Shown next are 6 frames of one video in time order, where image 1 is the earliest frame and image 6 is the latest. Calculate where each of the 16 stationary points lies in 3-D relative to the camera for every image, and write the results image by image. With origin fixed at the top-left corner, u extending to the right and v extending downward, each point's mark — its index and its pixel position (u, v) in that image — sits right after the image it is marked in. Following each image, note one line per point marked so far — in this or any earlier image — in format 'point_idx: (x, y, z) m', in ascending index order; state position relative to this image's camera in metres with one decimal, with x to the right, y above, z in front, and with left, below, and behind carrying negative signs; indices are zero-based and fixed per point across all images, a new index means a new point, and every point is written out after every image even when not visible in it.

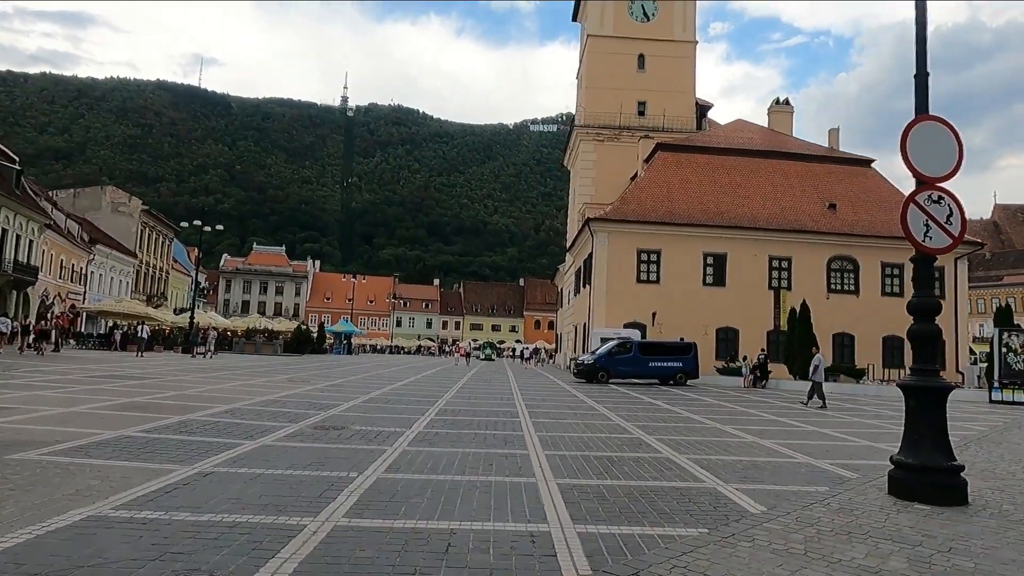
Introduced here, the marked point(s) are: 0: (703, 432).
0: (+3.5, -2.7, +12.2) m
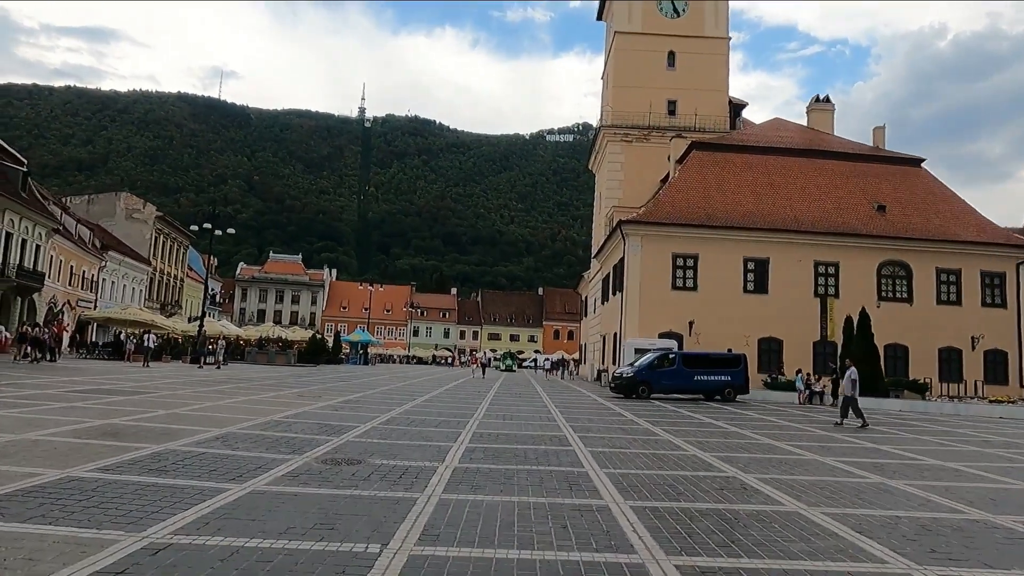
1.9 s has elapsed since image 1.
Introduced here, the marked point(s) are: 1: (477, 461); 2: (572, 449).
0: (+4.4, -2.7, +9.8) m
1: (-0.5, -2.4, +9.3) m
2: (+1.0, -2.6, +10.9) m
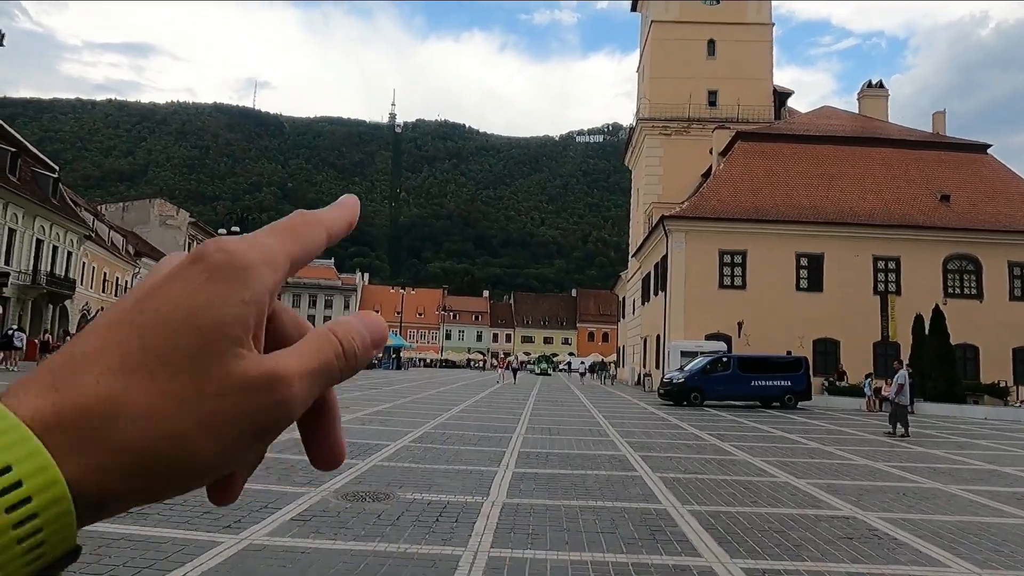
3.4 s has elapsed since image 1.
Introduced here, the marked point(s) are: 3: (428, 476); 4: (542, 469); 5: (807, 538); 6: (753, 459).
0: (+5.1, -2.6, +7.9) m
1: (+0.2, -2.4, +7.7) m
2: (+1.7, -2.6, +9.2) m
3: (-1.1, -2.4, +8.5) m
4: (+0.4, -2.6, +9.4) m
5: (+2.7, -2.3, +6.1) m
6: (+3.9, -2.8, +10.9) m
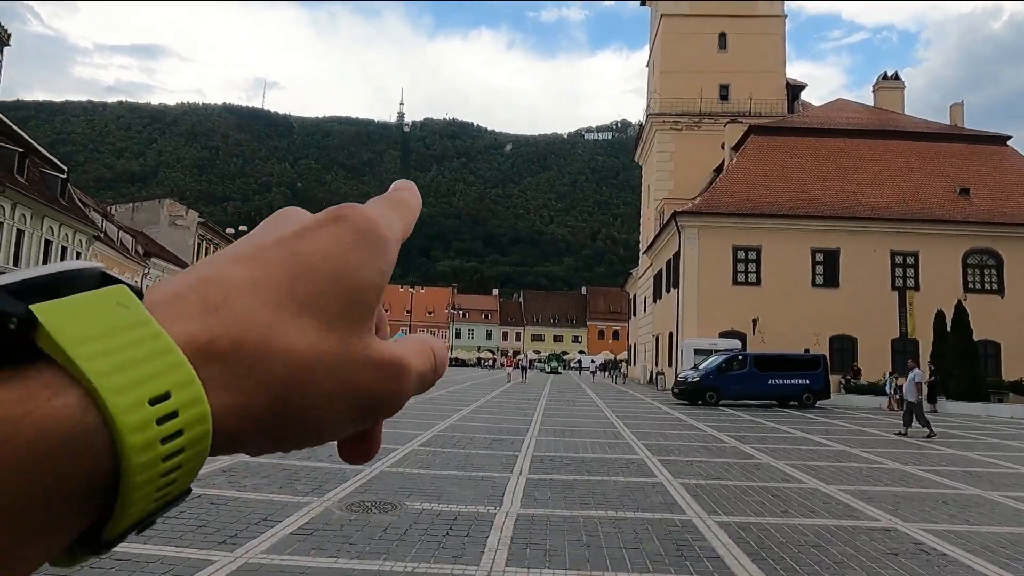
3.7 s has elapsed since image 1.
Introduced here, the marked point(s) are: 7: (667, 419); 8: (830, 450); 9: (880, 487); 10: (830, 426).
0: (+5.2, -2.5, +7.4) m
1: (+0.3, -2.4, +7.2) m
2: (+1.9, -2.5, +8.8) m
3: (-0.9, -2.4, +8.1) m
4: (+0.6, -2.5, +8.9) m
5: (+2.8, -2.2, +5.6) m
6: (+4.1, -2.7, +10.4) m
7: (+4.1, -3.5, +17.6) m
8: (+5.8, -2.9, +12.0) m
9: (+4.8, -2.6, +8.6) m
10: (+7.9, -3.4, +16.4) m
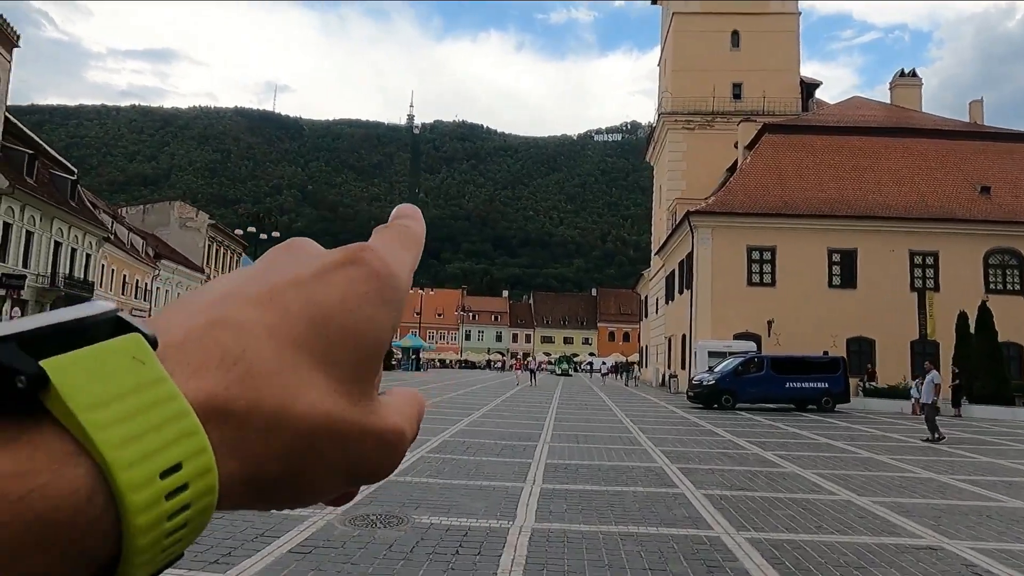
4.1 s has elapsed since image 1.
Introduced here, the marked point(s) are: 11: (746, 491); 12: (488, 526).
0: (+5.4, -2.5, +6.9) m
1: (+0.5, -2.3, +6.8) m
2: (+2.1, -2.5, +8.3) m
3: (-0.8, -2.4, +7.7) m
4: (+0.8, -2.5, +8.5) m
5: (+2.9, -2.2, +5.1) m
6: (+4.3, -2.7, +9.9) m
7: (+4.4, -3.5, +17.1) m
8: (+6.0, -2.9, +11.5) m
9: (+4.9, -2.6, +8.1) m
10: (+8.2, -3.4, +15.9) m
11: (+2.9, -2.5, +8.3) m
12: (-0.3, -2.3, +6.4) m
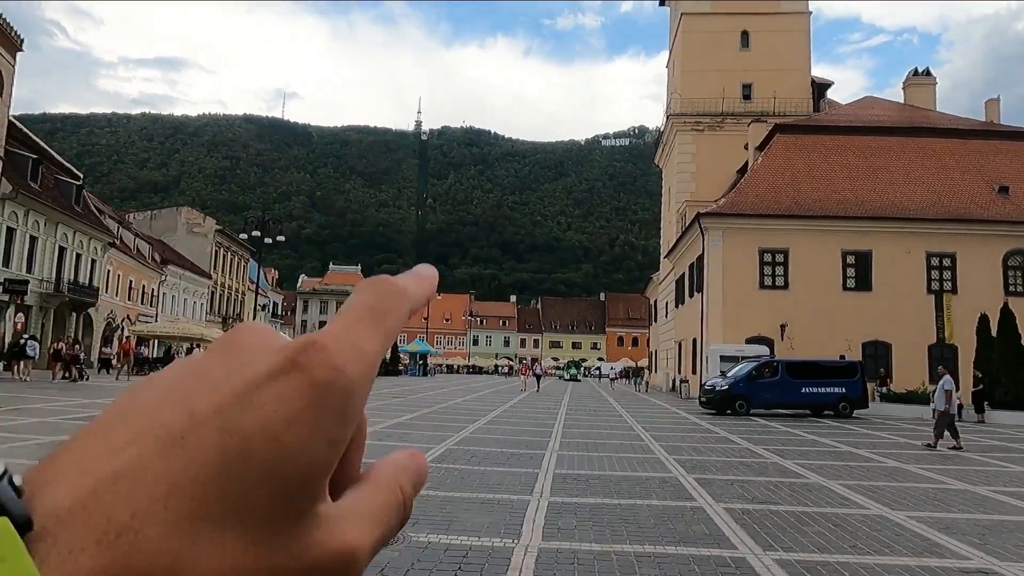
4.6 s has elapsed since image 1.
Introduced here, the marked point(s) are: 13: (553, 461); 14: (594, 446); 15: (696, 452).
0: (+5.4, -2.4, +6.3) m
1: (+0.5, -2.3, +6.2) m
2: (+2.2, -2.5, +7.7) m
3: (-0.7, -2.4, +7.2) m
4: (+0.8, -2.5, +8.0) m
5: (+3.0, -2.2, +4.6) m
6: (+4.4, -2.7, +9.3) m
7: (+4.6, -3.6, +16.5) m
8: (+6.1, -2.9, +10.9) m
9: (+5.0, -2.6, +7.5) m
10: (+8.3, -3.5, +15.2) m
11: (+3.0, -2.5, +7.7) m
12: (-0.2, -2.3, +5.8) m
13: (+0.6, -2.7, +10.5) m
14: (+1.6, -3.0, +12.7) m
15: (+3.4, -3.1, +12.4) m
